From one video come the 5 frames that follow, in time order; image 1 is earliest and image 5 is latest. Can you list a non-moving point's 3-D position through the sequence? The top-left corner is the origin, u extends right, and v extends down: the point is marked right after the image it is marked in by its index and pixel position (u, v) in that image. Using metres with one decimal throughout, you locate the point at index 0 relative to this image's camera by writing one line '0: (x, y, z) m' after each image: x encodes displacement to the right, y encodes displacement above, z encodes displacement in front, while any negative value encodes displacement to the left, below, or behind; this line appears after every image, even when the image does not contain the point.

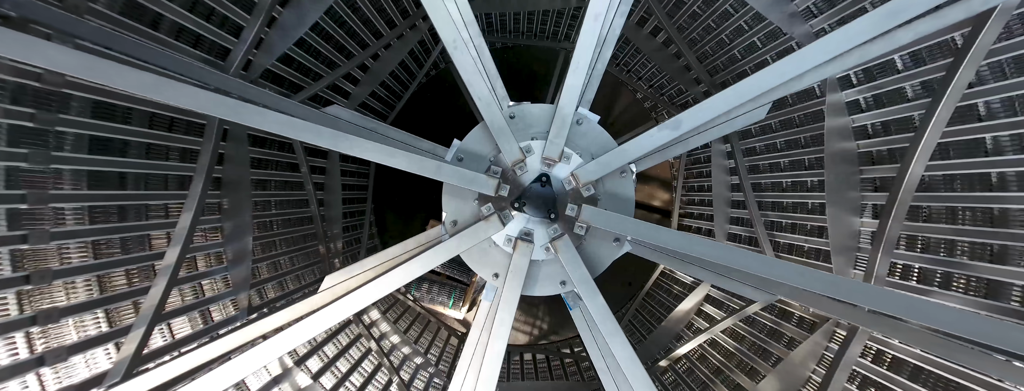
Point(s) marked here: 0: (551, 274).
0: (+0.8, -1.6, +5.1) m
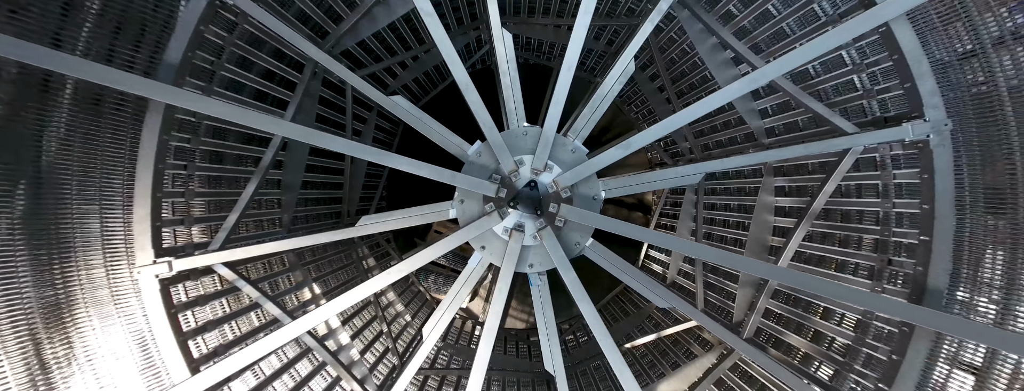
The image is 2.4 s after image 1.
0: (+0.6, -1.7, +6.8) m
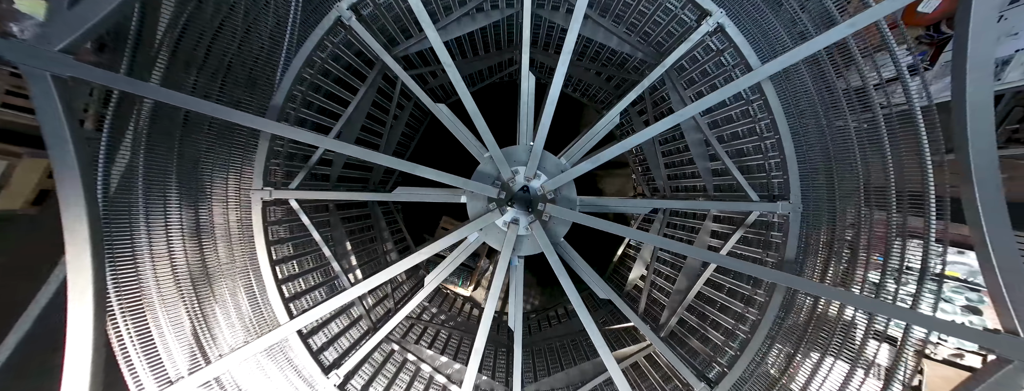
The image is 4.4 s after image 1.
0: (+0.5, -1.8, +8.7) m
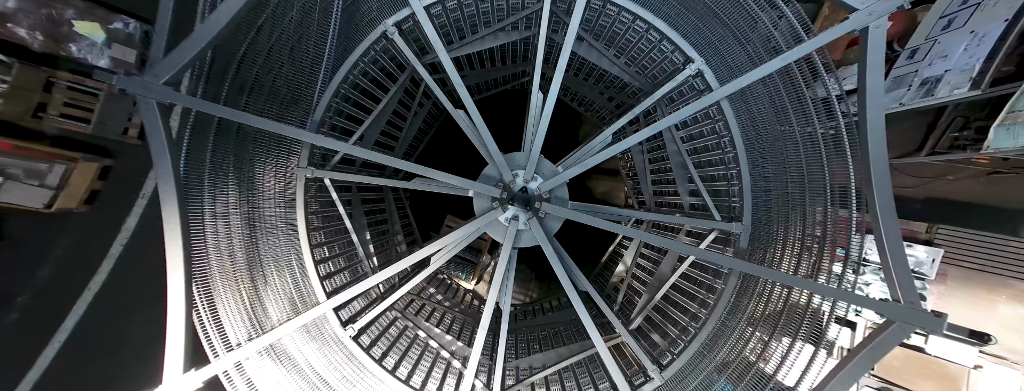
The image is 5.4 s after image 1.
0: (+0.5, -1.8, +9.9) m
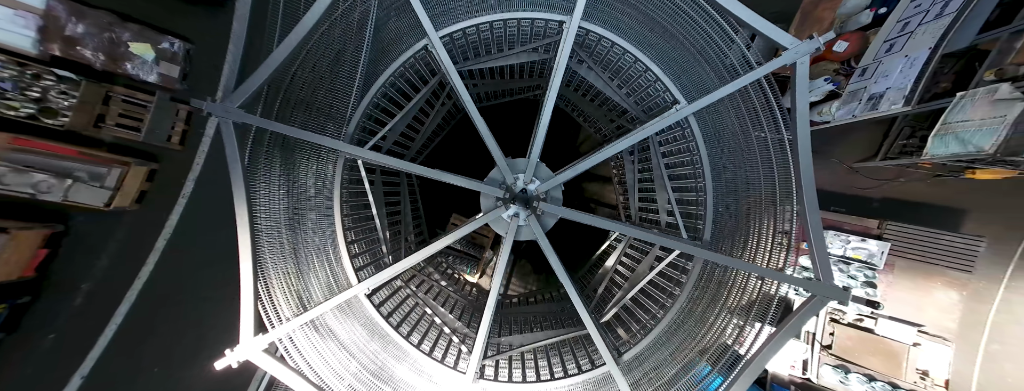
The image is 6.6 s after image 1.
0: (+0.5, -1.8, +11.3) m
